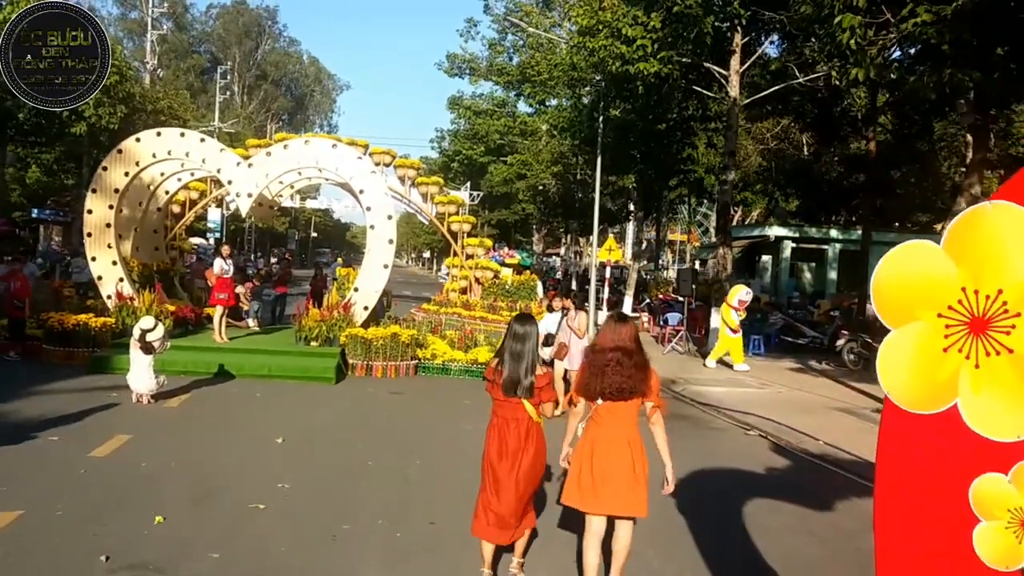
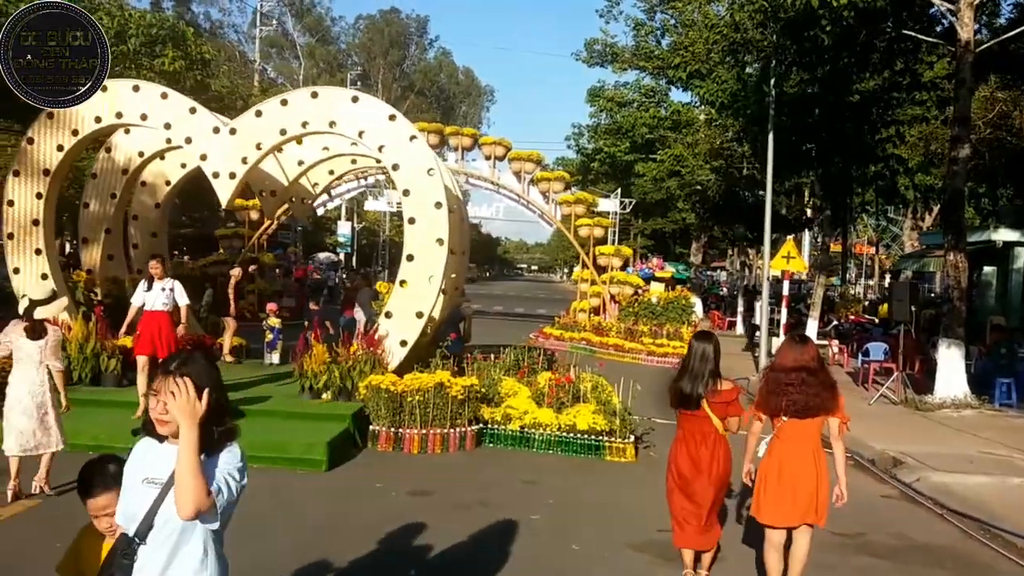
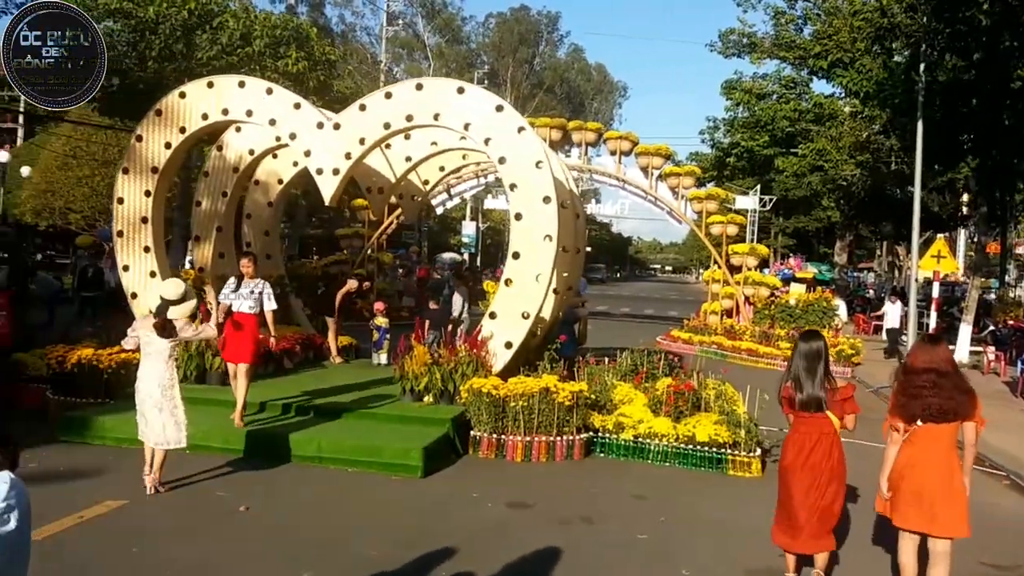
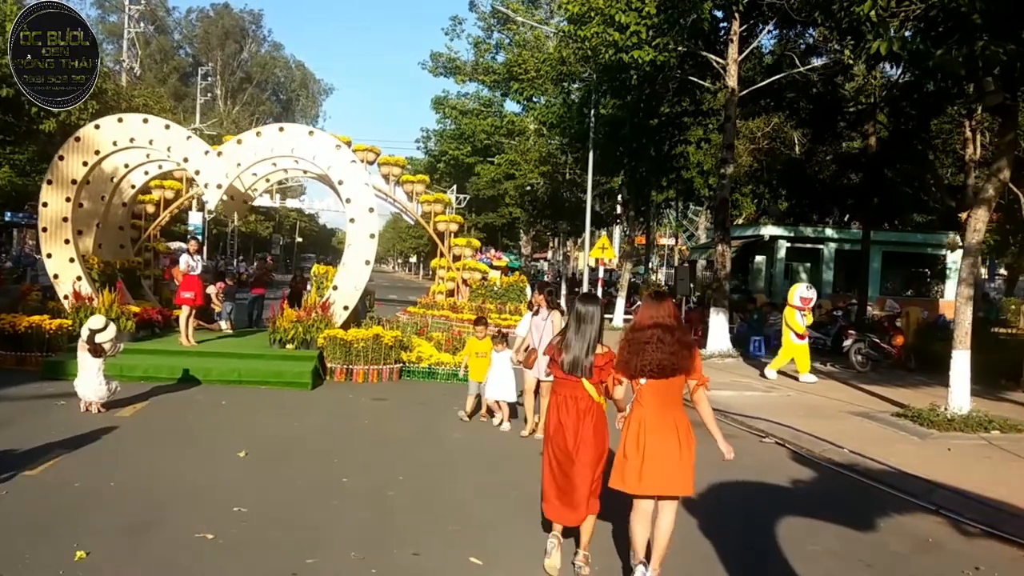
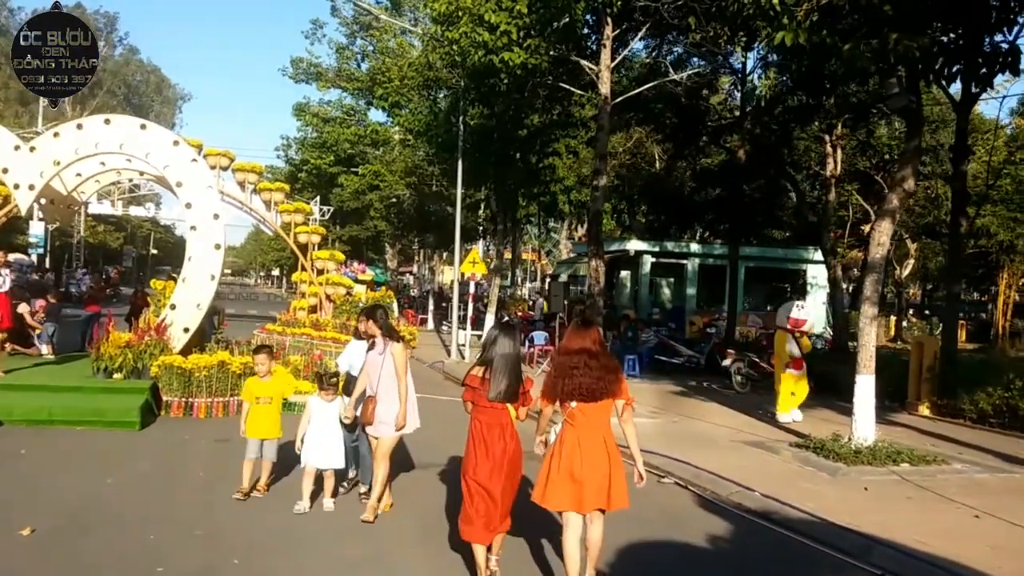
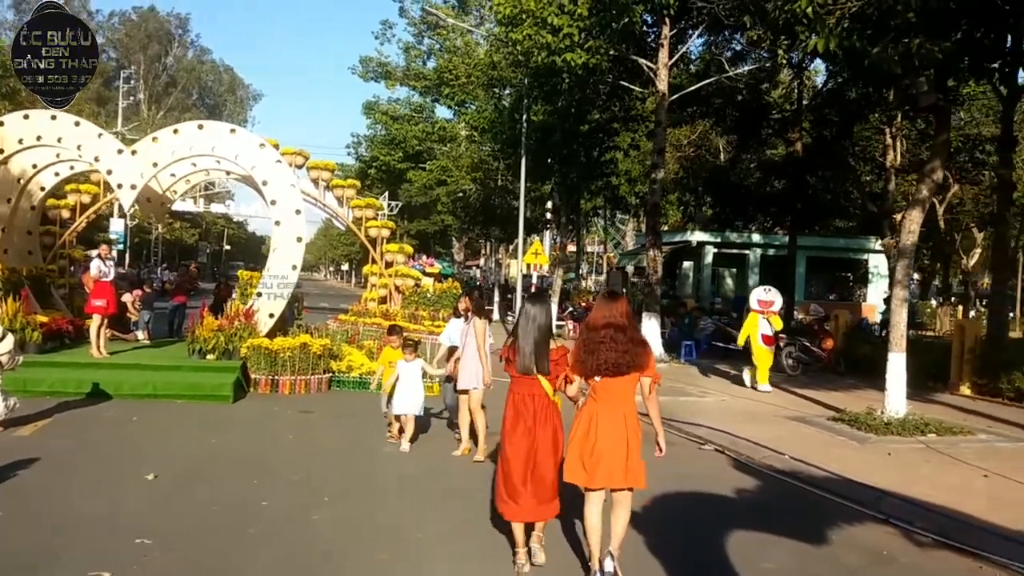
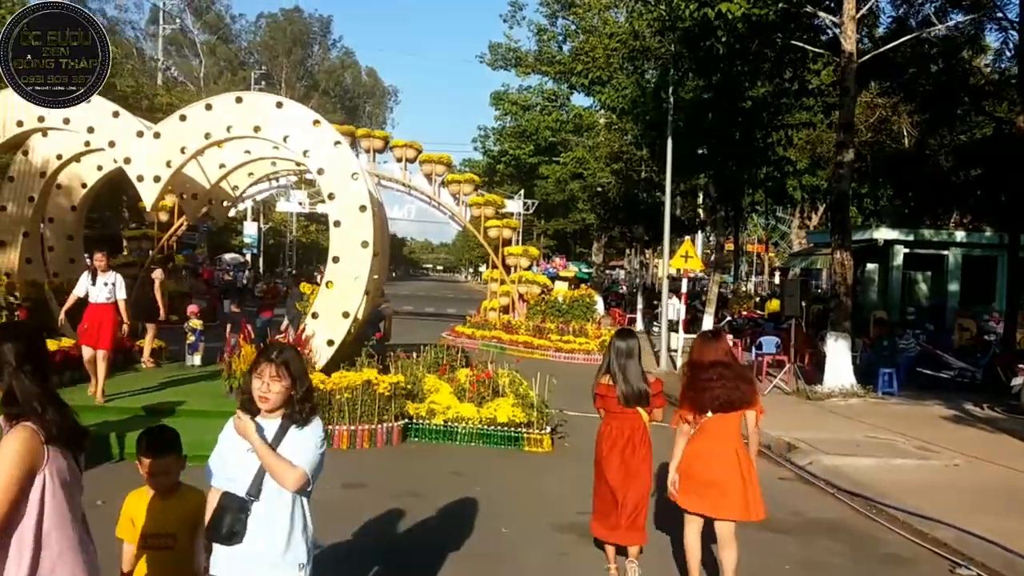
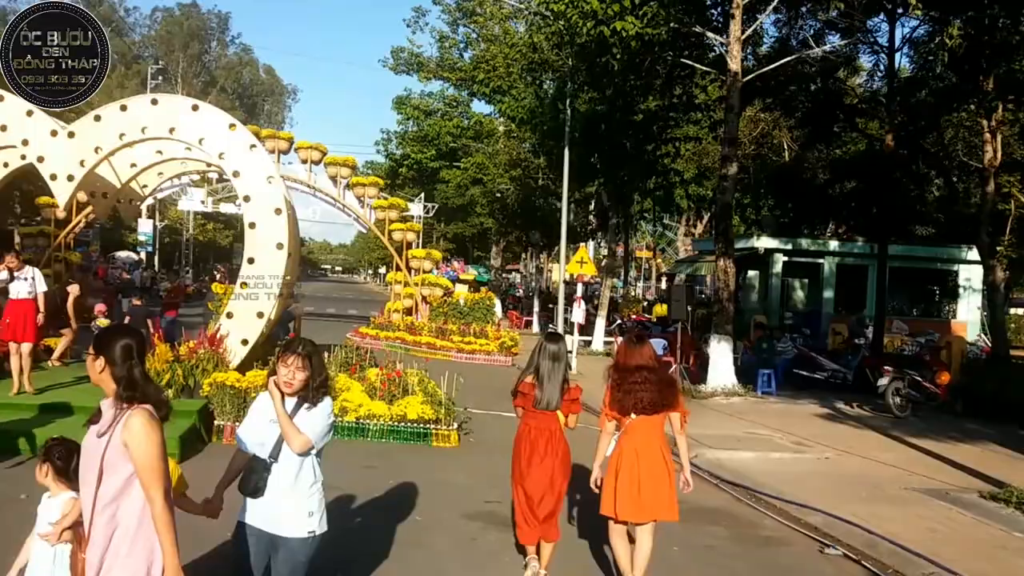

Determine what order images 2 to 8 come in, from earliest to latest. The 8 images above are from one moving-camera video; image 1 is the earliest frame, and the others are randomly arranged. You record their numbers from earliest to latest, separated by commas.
4, 6, 5, 8, 7, 2, 3
